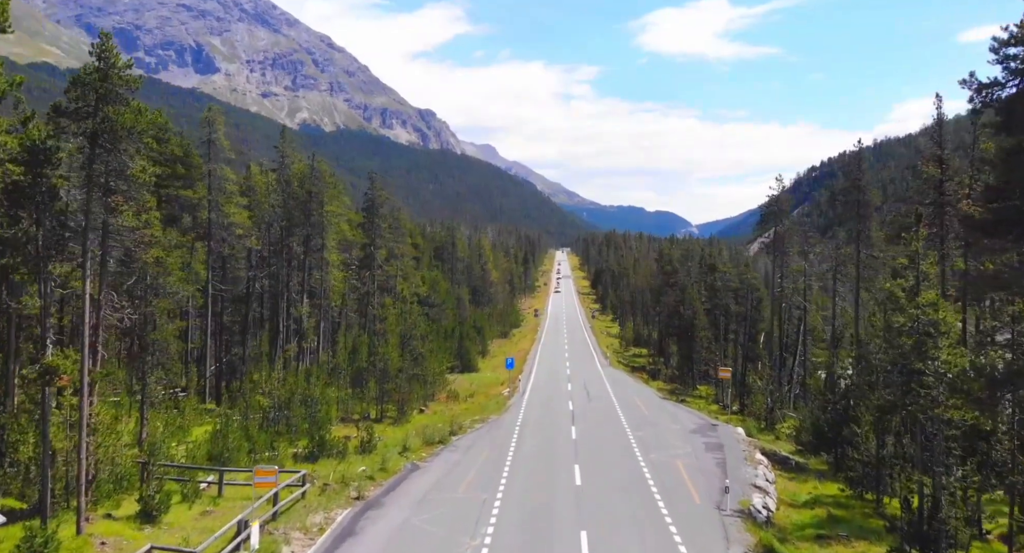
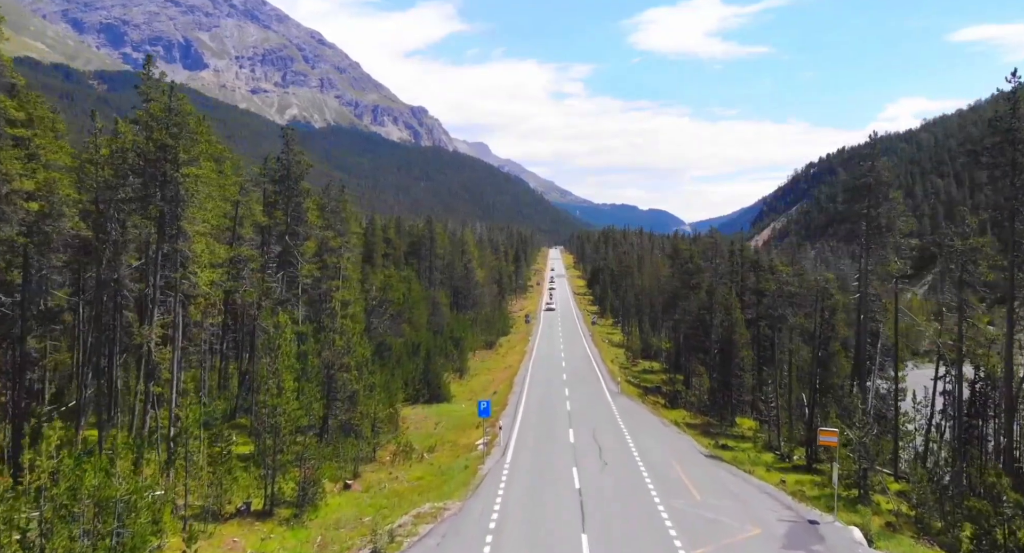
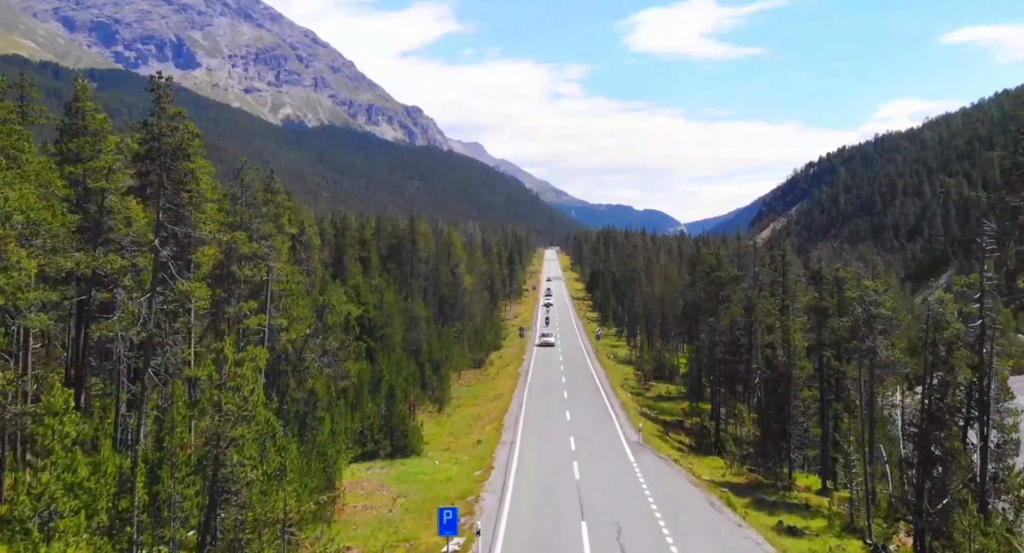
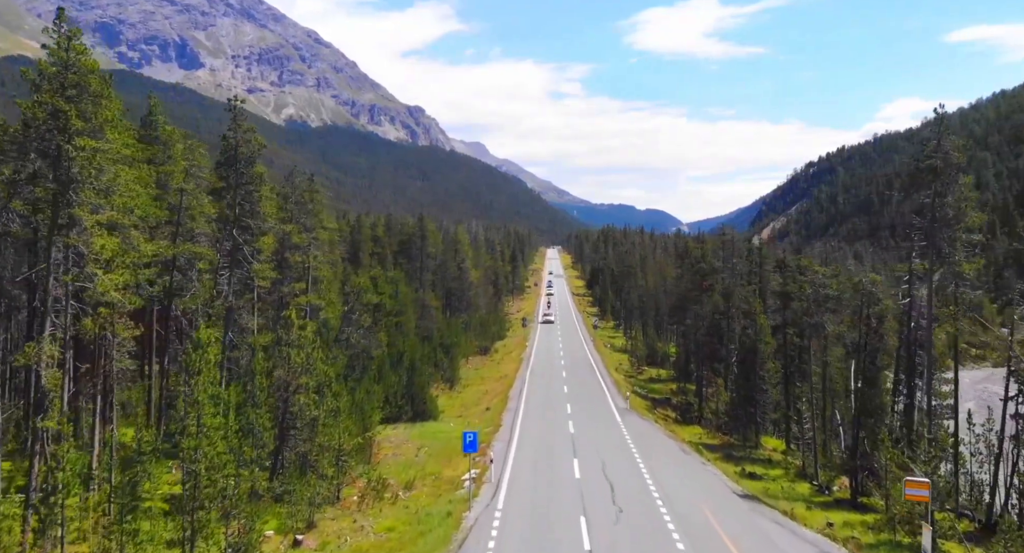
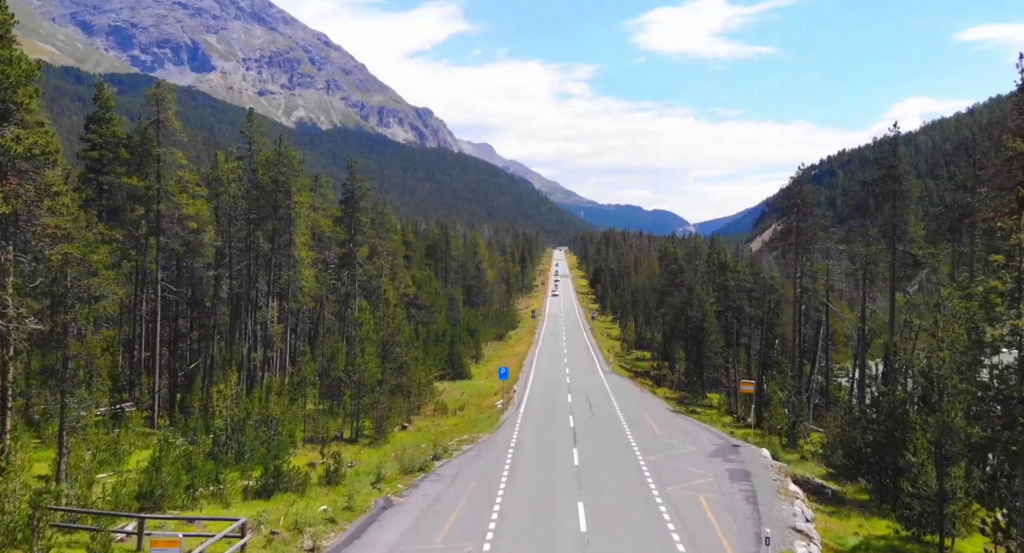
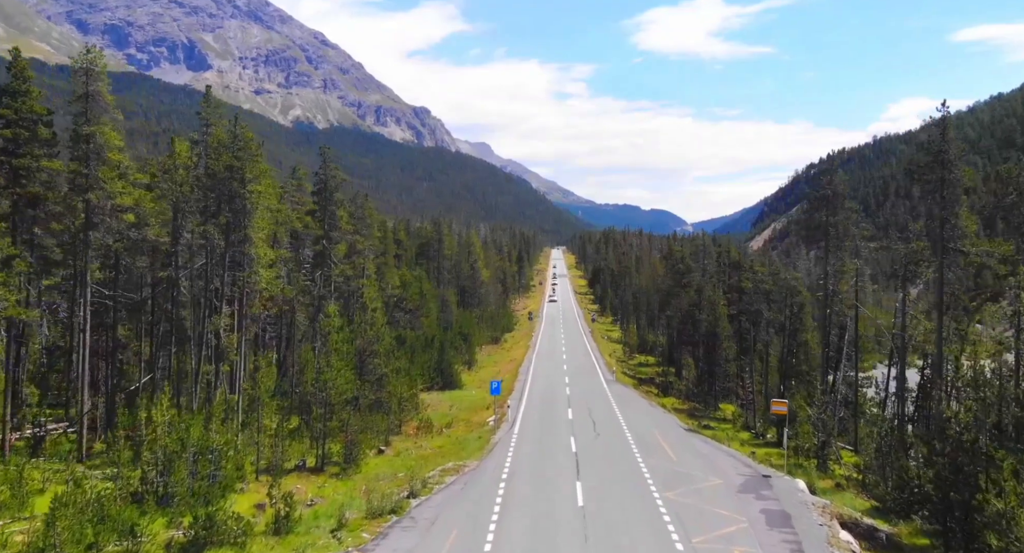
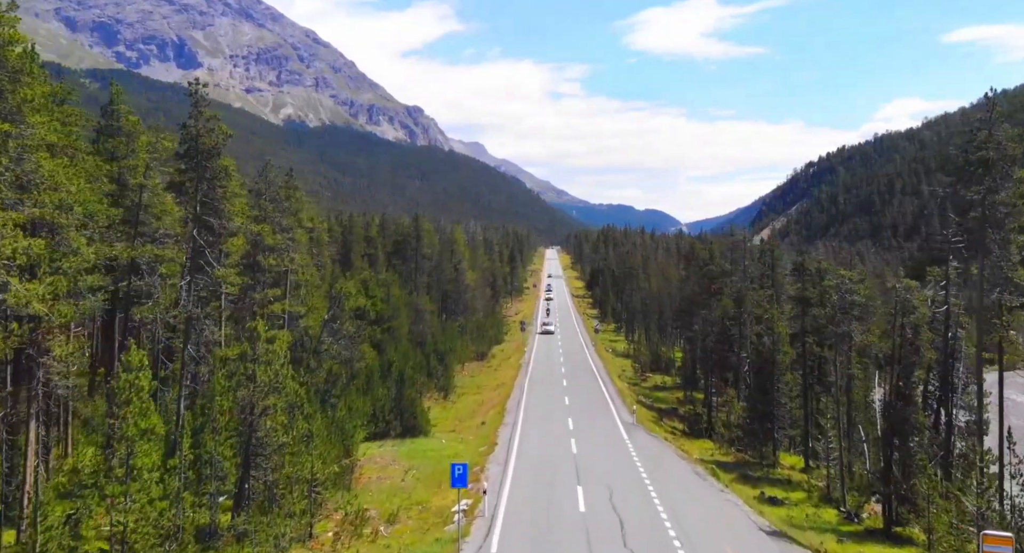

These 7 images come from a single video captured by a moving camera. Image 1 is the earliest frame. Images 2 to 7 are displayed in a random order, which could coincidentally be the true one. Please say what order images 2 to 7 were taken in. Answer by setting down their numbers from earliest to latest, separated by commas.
5, 6, 2, 4, 7, 3
